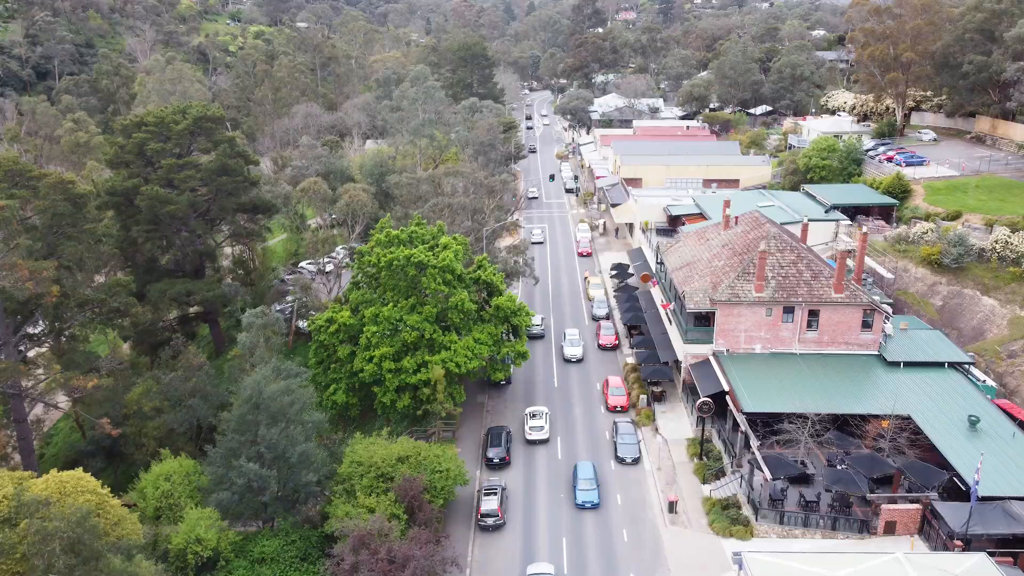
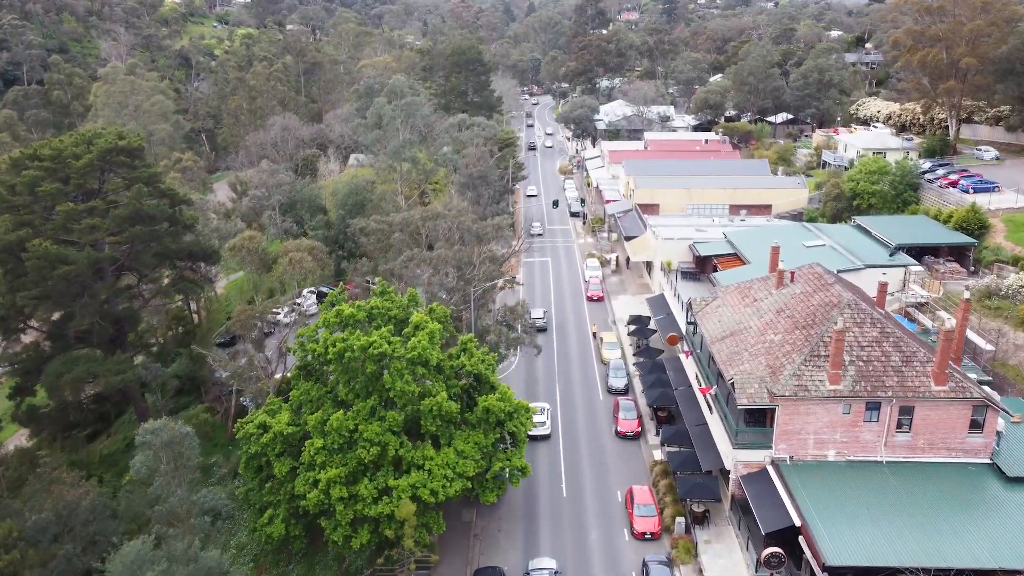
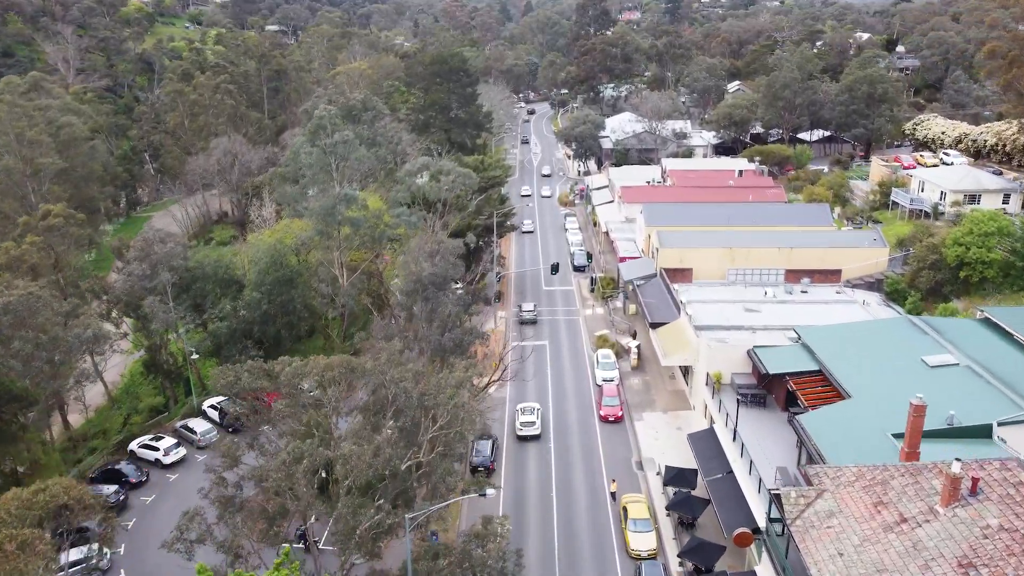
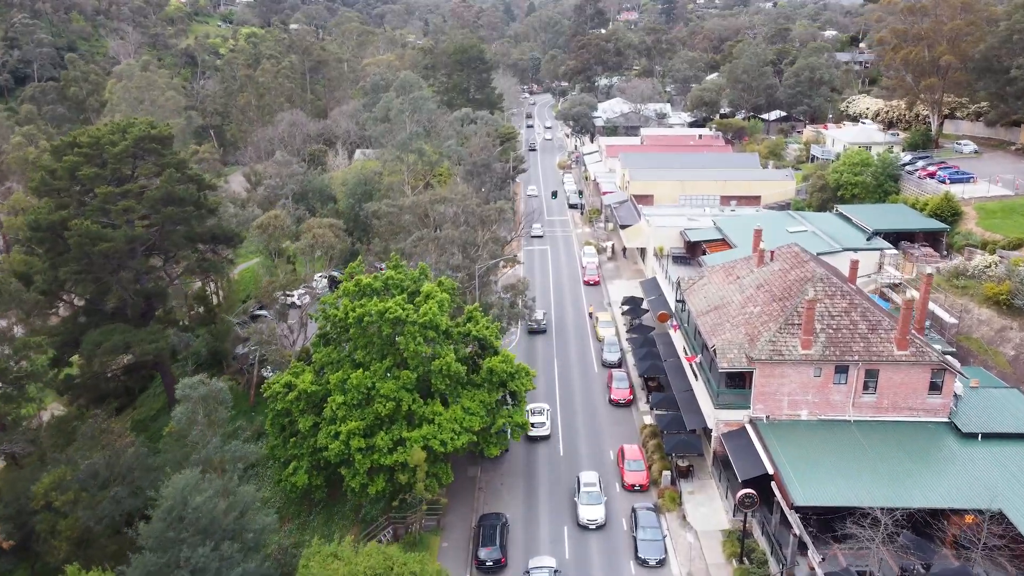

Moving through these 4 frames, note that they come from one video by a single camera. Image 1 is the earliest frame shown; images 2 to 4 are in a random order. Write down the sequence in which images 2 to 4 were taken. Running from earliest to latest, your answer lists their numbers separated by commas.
4, 2, 3
